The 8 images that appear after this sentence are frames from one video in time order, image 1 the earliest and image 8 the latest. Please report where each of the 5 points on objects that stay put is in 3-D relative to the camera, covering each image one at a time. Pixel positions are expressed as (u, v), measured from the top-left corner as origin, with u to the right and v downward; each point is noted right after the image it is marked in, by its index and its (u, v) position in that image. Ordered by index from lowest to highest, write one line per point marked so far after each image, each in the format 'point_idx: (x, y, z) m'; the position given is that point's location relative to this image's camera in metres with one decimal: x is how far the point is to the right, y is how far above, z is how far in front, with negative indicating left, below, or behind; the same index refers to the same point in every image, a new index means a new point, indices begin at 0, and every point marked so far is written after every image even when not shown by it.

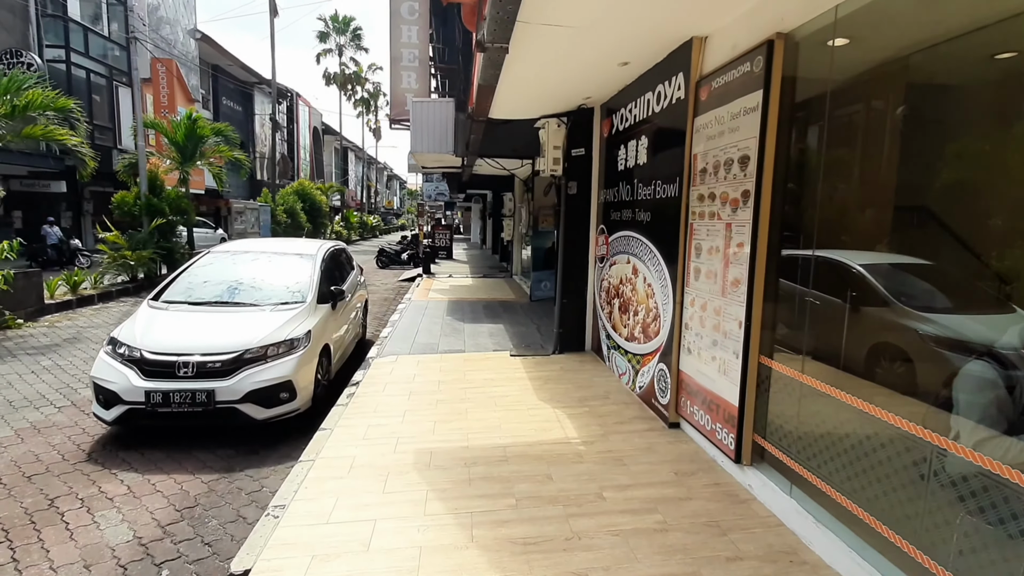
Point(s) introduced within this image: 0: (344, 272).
0: (-2.3, +0.2, +6.8) m
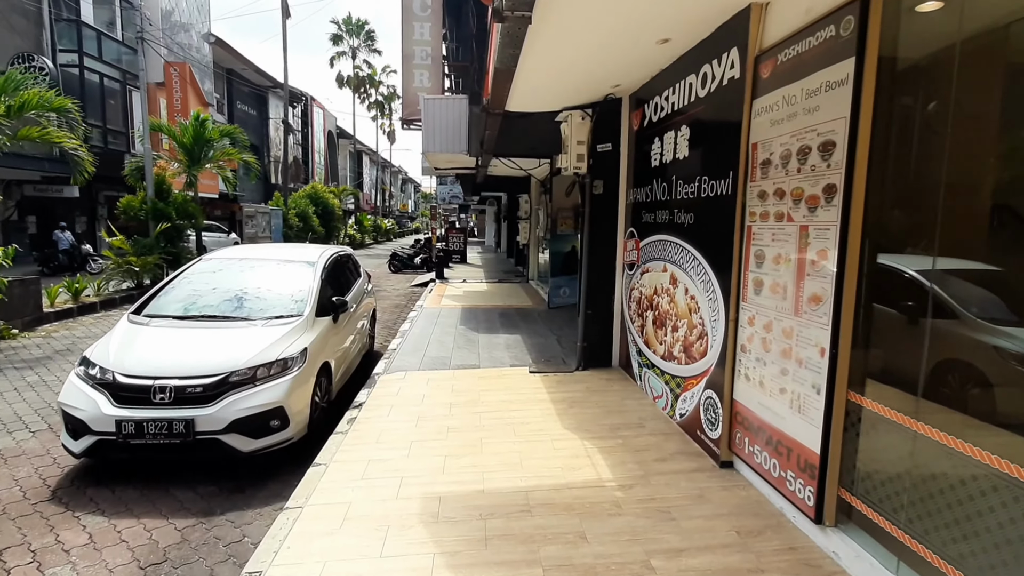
0: (-2.0, +0.1, +6.3) m
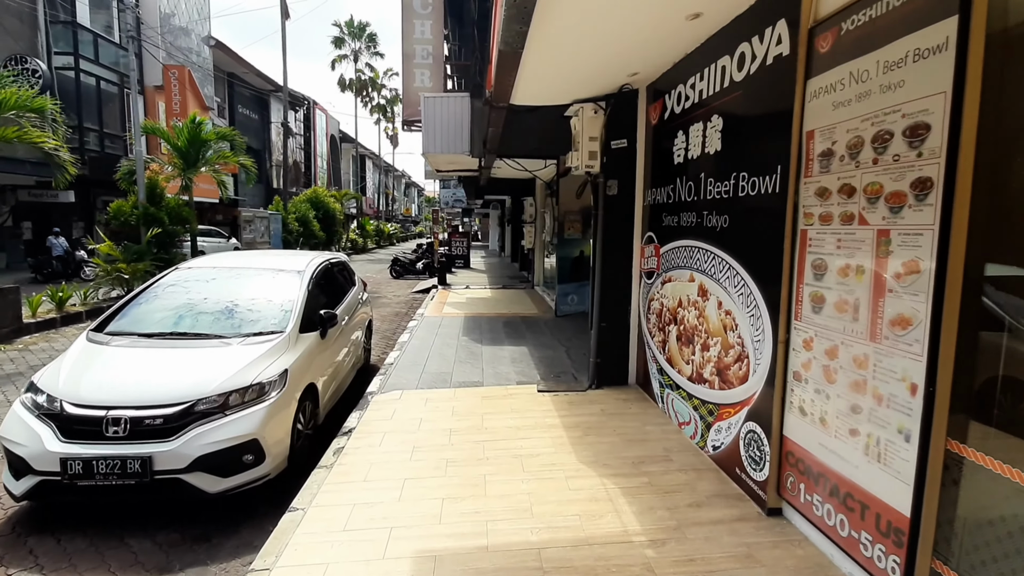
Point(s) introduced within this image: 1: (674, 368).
0: (-2.0, 0.0, +5.8) m
1: (+1.3, -0.7, +4.1) m
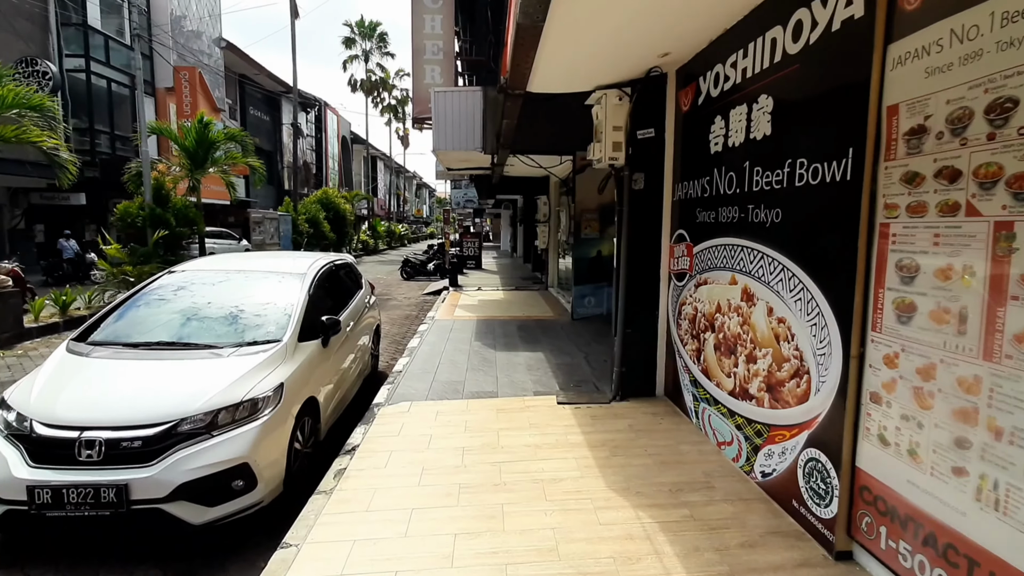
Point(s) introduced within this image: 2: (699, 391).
0: (-1.8, 0.0, +5.4) m
1: (+1.5, -0.7, +3.7) m
2: (+1.4, -0.8, +3.9) m
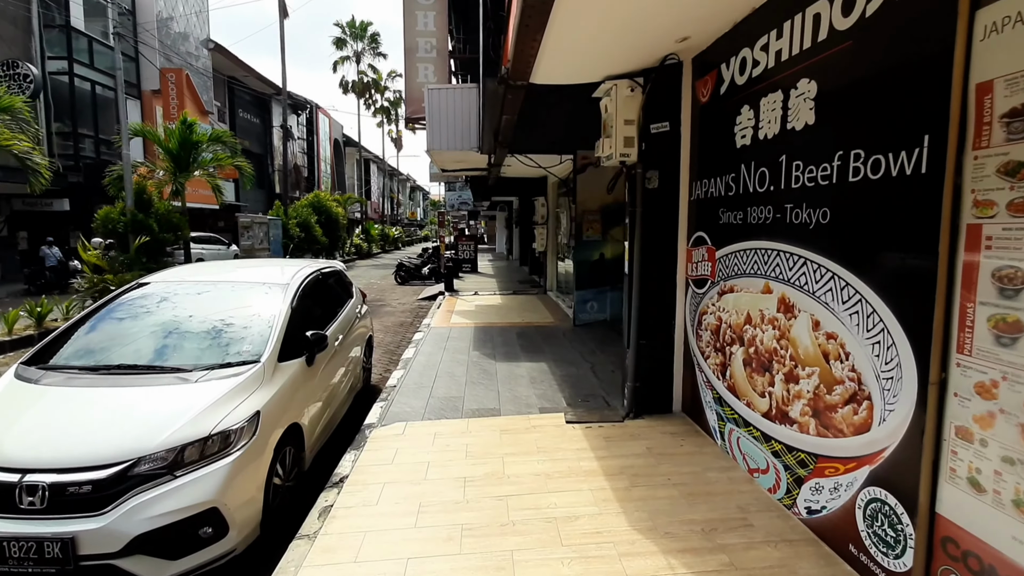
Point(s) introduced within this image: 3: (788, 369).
0: (-1.8, -0.1, +5.0) m
1: (+1.5, -0.7, +3.3) m
2: (+1.5, -0.9, +3.5) m
3: (+1.5, -0.4, +2.8) m
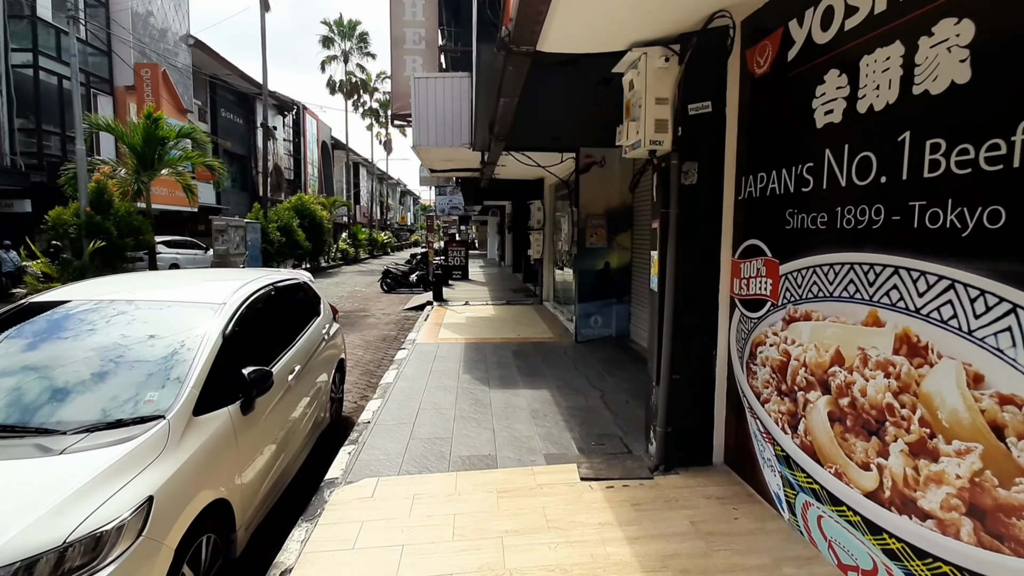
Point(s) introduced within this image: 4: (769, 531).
0: (-1.8, -0.3, +4.1) m
1: (+1.5, -0.9, +2.5) m
2: (+1.5, -1.0, +2.7) m
3: (+1.6, -0.6, +1.9) m
4: (+1.4, -1.3, +2.7) m
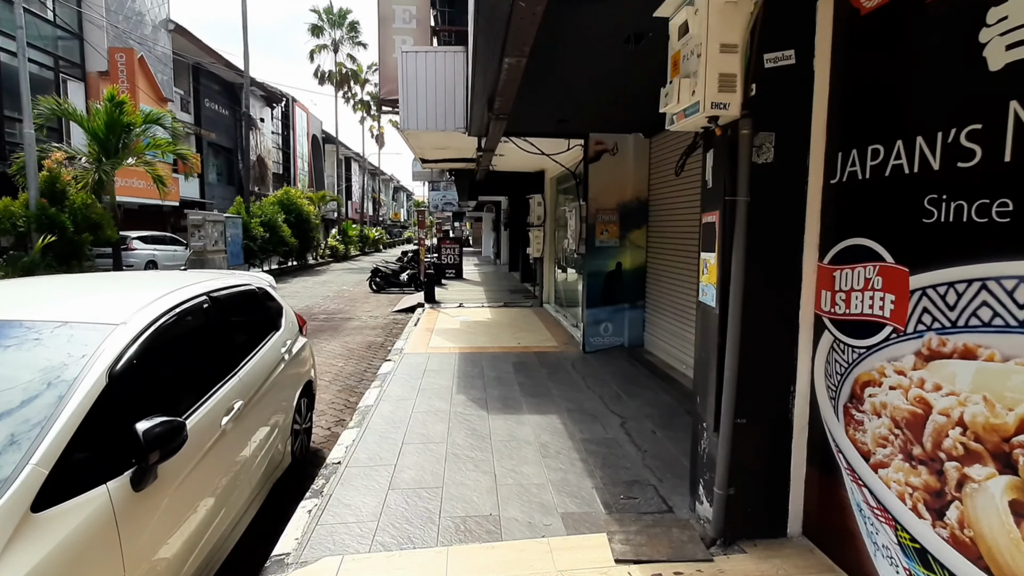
0: (-1.7, -0.3, +3.3) m
1: (+1.6, -0.9, +1.6) m
2: (+1.6, -1.1, +1.8) m
3: (+1.6, -0.7, +1.1) m
4: (+1.4, -1.4, +1.9) m
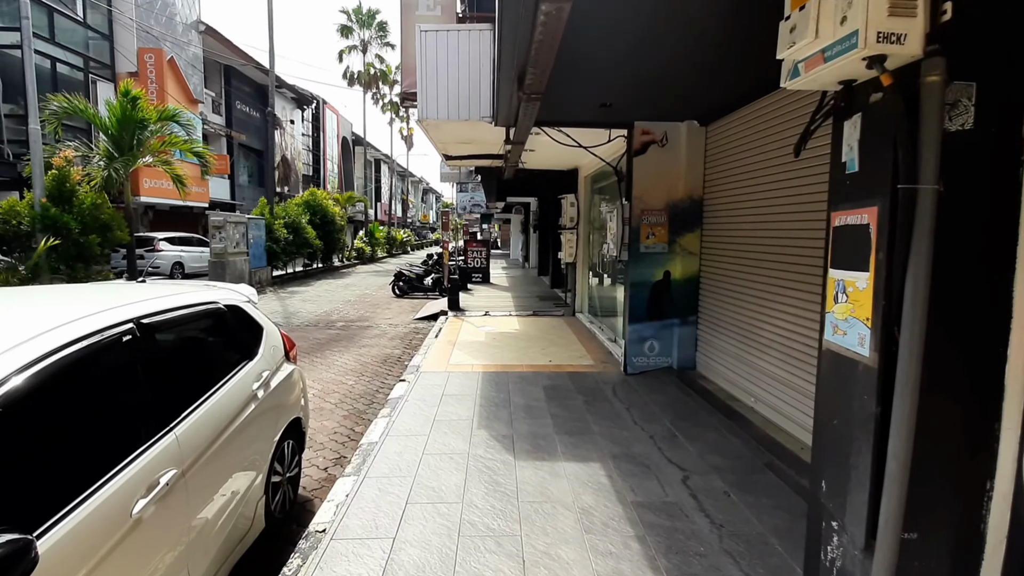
0: (-1.6, -0.4, +2.5) m
1: (+1.7, -1.1, +0.7) m
2: (+1.6, -1.2, +0.9) m
3: (+1.7, -0.8, +0.2) m
4: (+1.5, -1.5, +0.9) m
